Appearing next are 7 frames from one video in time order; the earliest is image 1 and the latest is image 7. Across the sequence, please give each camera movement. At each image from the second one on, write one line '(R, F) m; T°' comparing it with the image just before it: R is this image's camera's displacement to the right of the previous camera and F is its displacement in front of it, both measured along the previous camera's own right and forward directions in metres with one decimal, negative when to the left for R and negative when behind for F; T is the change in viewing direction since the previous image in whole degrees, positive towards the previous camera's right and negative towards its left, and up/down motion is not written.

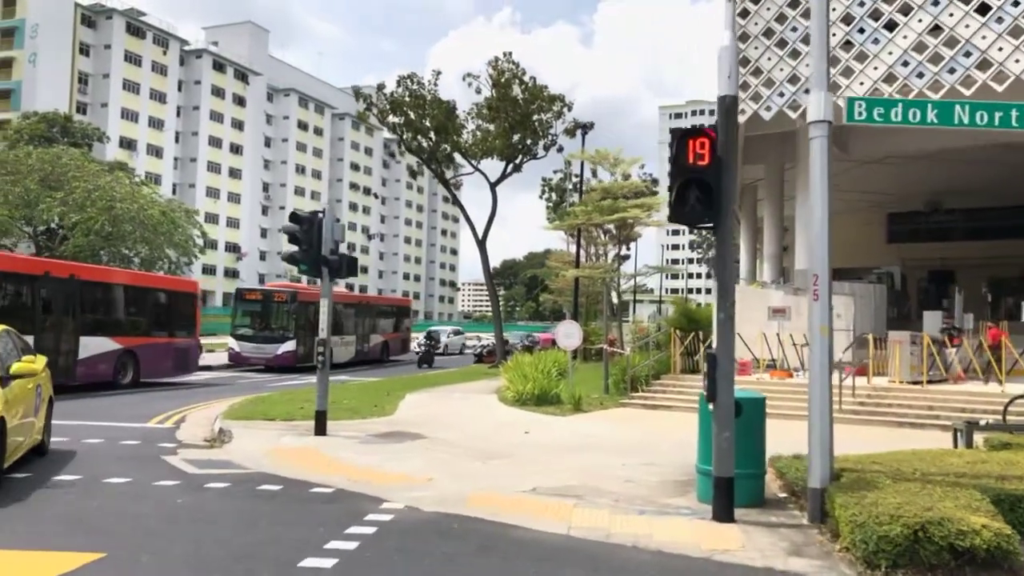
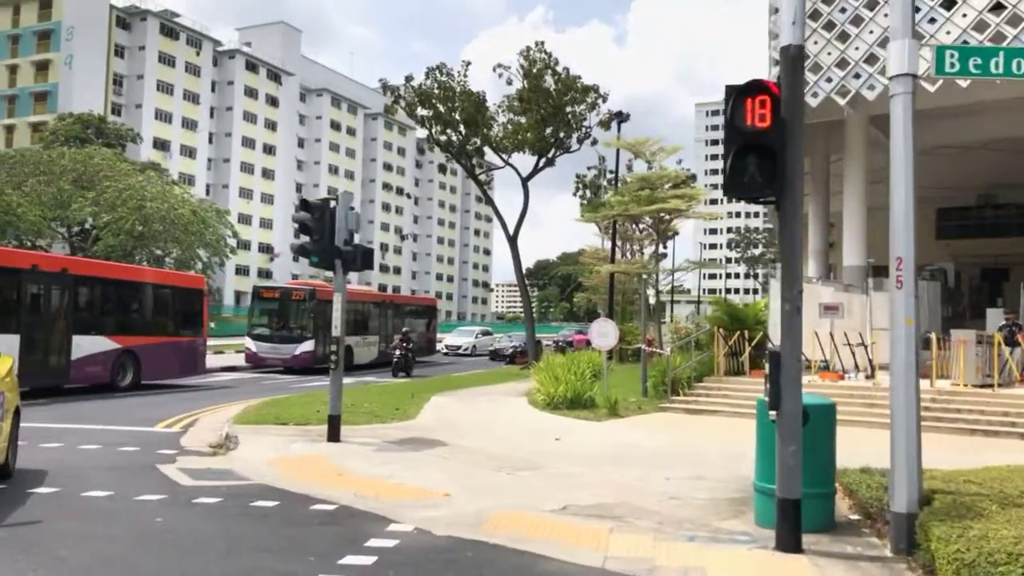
(+0.1, +1.2) m; -2°
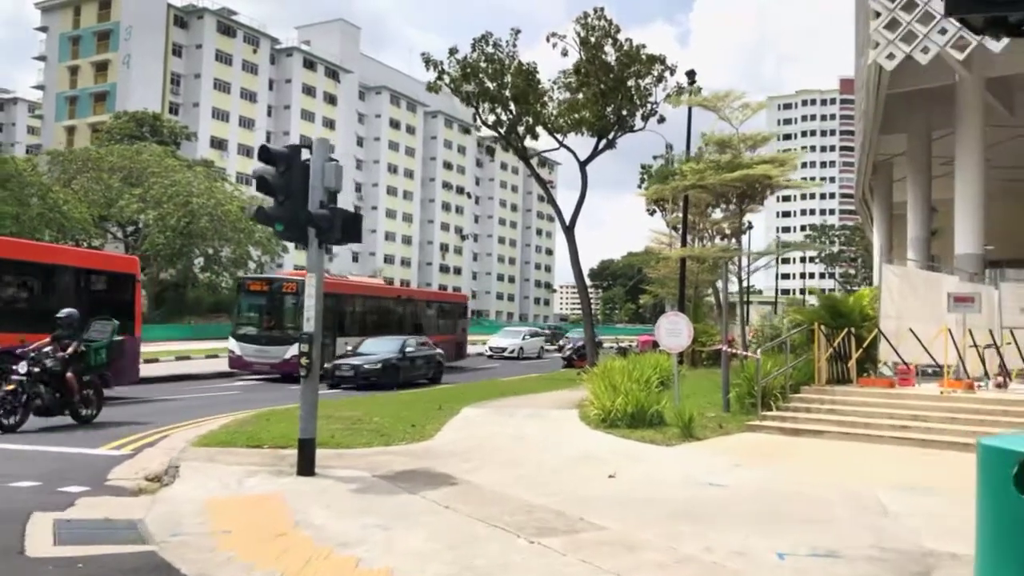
(+0.3, +3.6) m; -4°
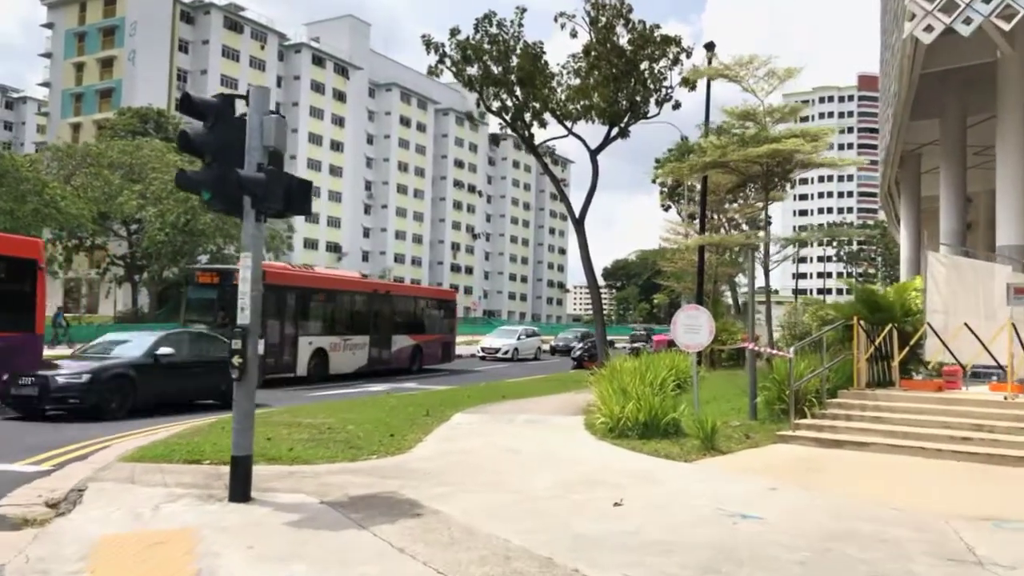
(+0.3, +1.9) m; -1°
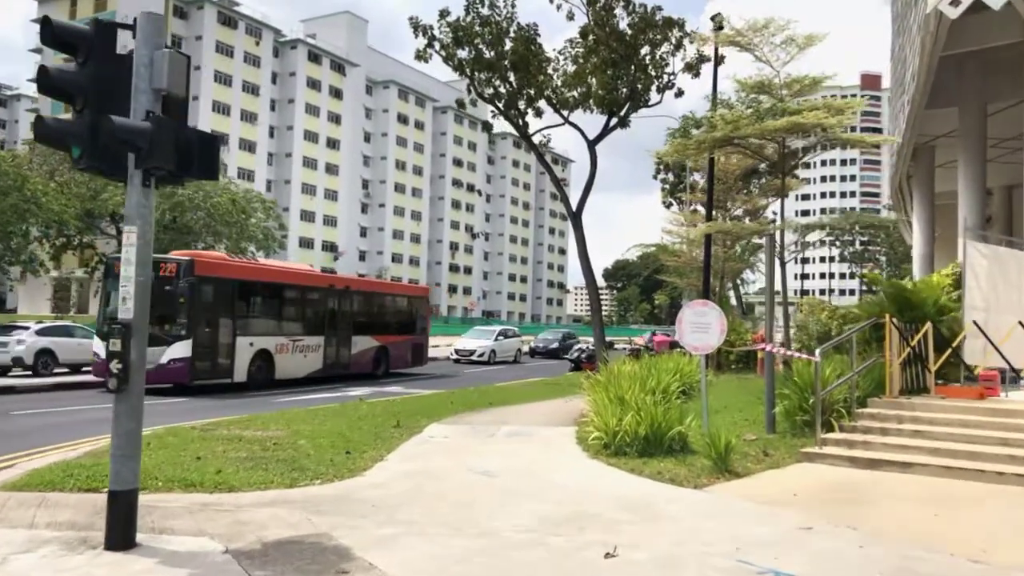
(+0.3, +1.8) m; 0°
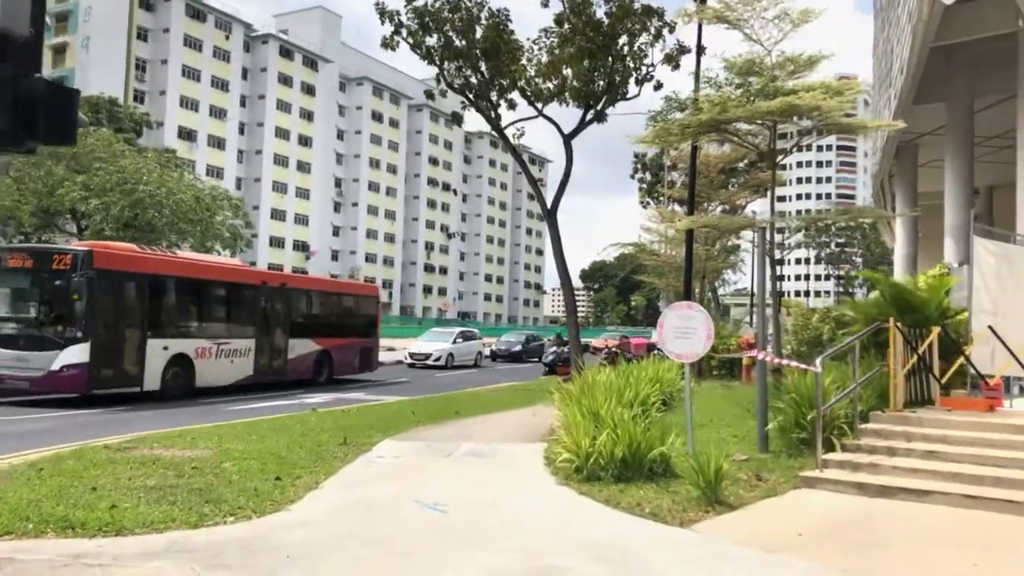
(+0.2, +1.4) m; +2°
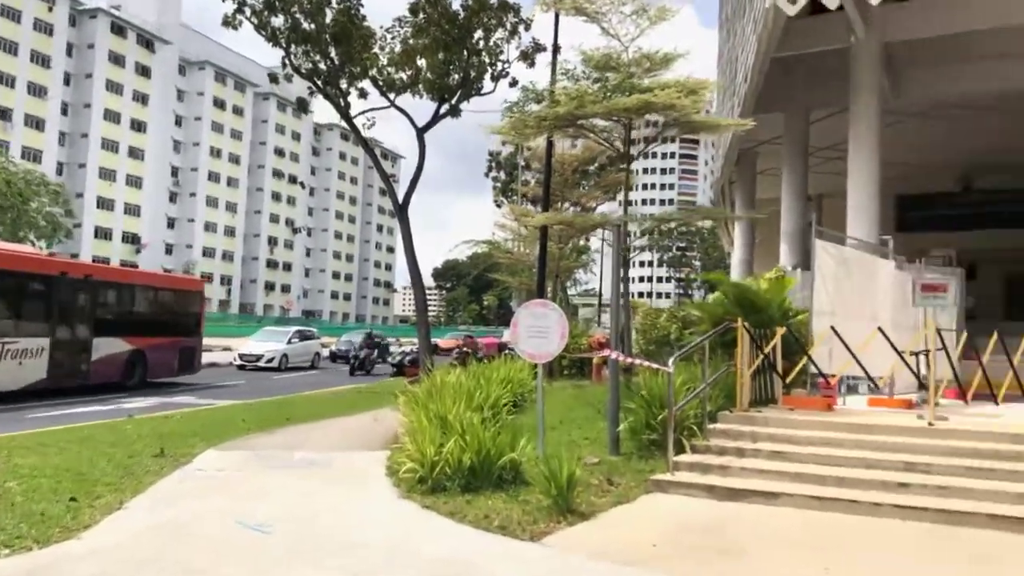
(+0.1, +0.6) m; +10°
